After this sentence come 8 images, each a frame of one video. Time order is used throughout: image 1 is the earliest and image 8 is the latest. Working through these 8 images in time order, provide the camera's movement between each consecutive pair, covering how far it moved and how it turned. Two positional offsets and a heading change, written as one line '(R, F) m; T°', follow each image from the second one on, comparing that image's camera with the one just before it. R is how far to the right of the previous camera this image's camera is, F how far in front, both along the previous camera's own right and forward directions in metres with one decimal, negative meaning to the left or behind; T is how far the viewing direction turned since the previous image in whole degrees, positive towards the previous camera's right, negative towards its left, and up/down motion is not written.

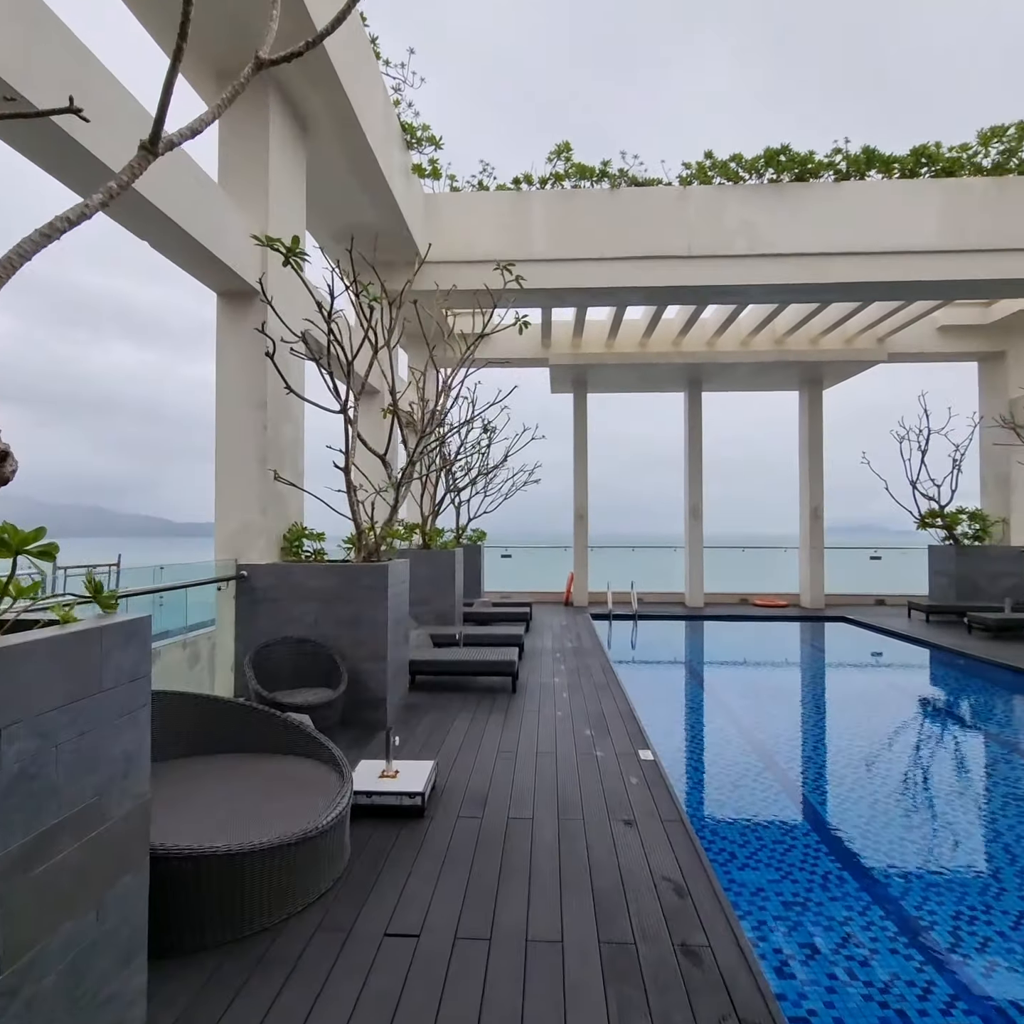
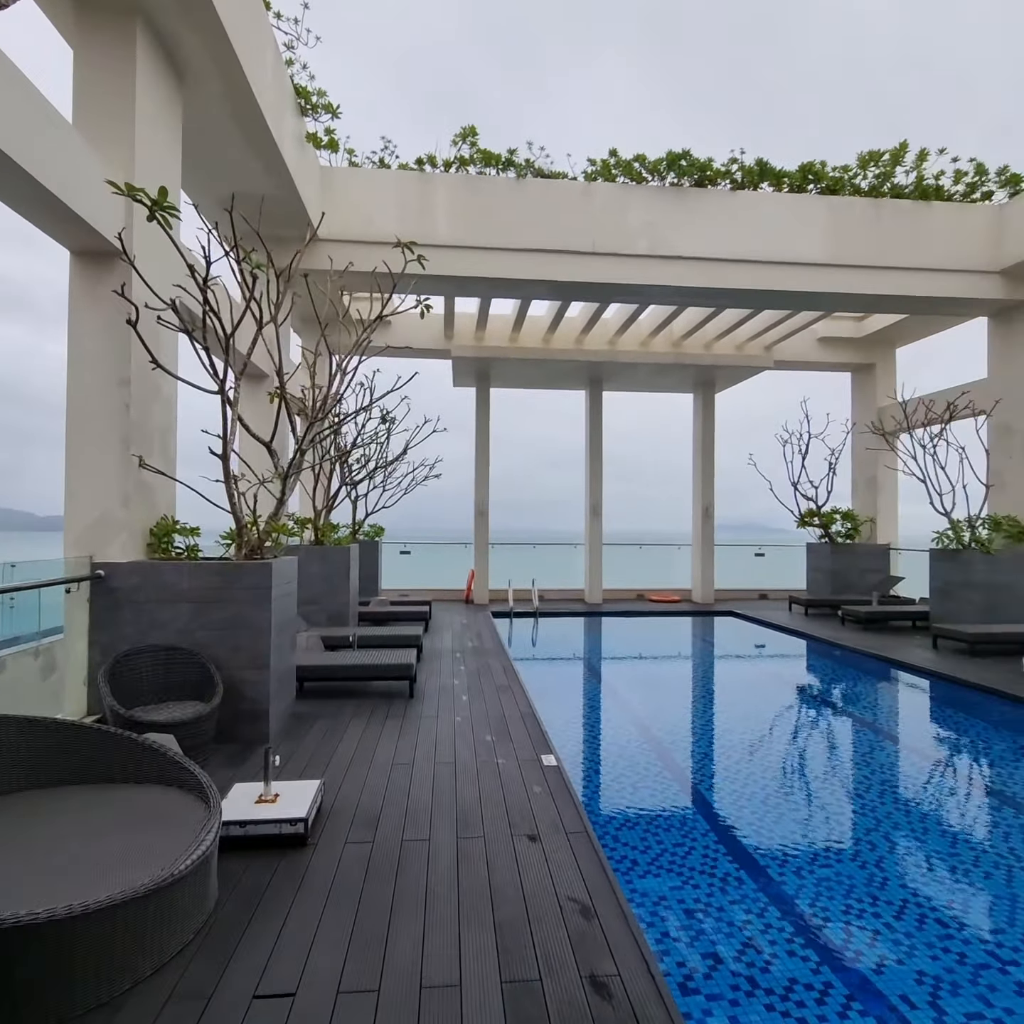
(0.0, +0.2) m; +9°
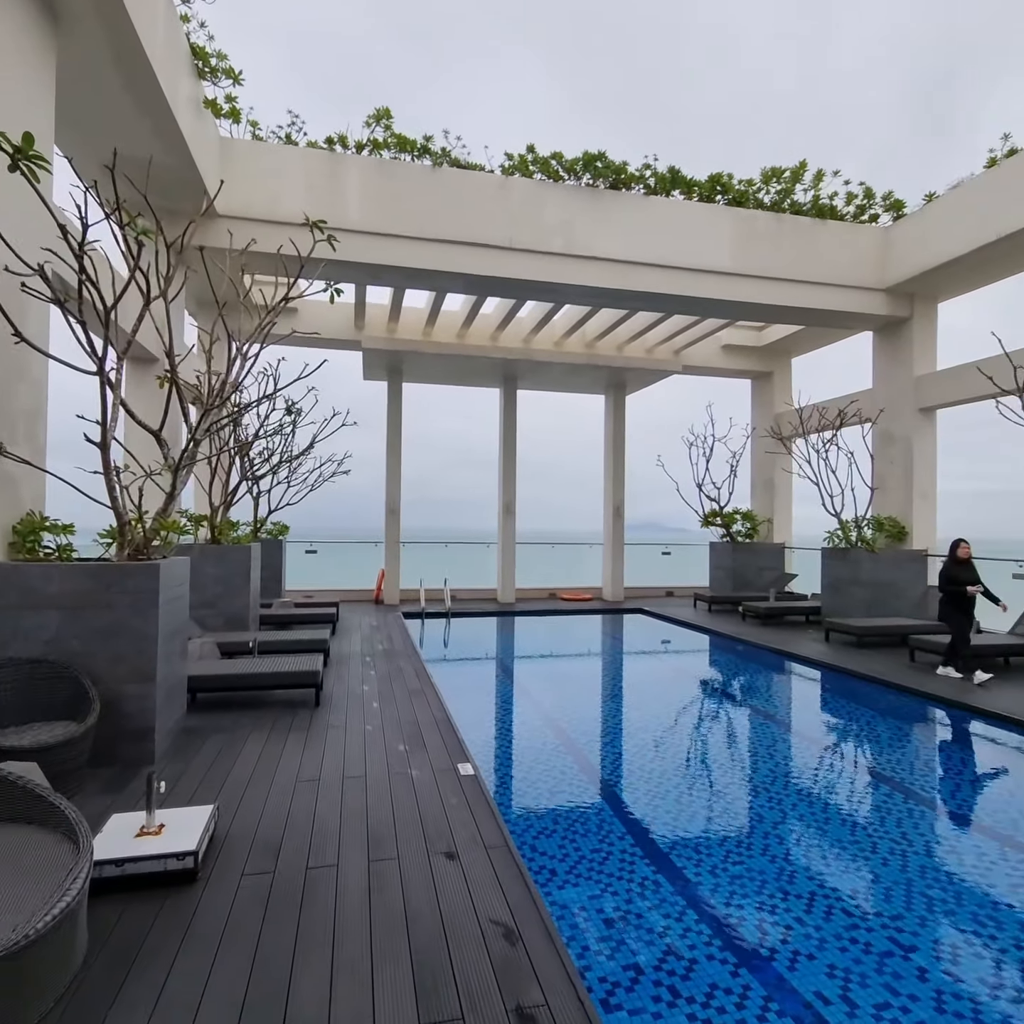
(0.0, +0.2) m; +8°
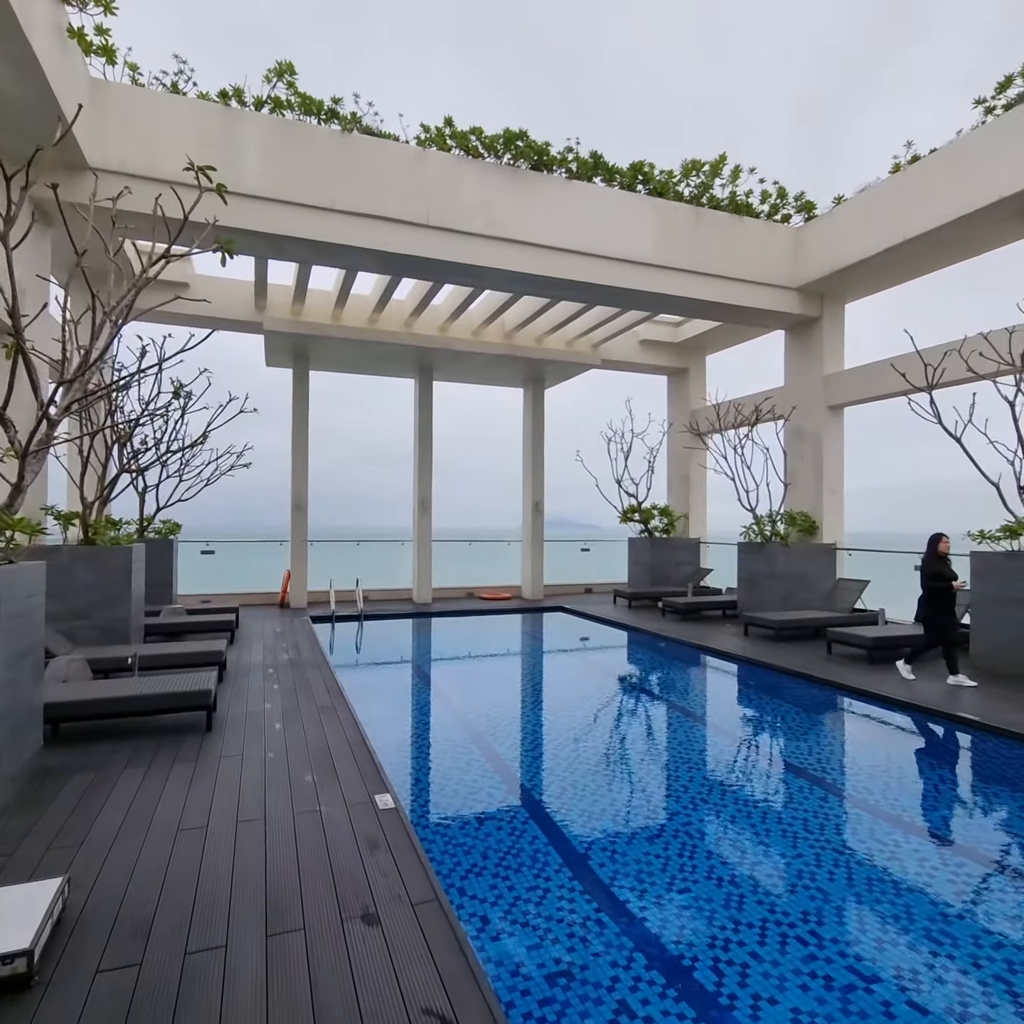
(-0.1, +0.4) m; +8°
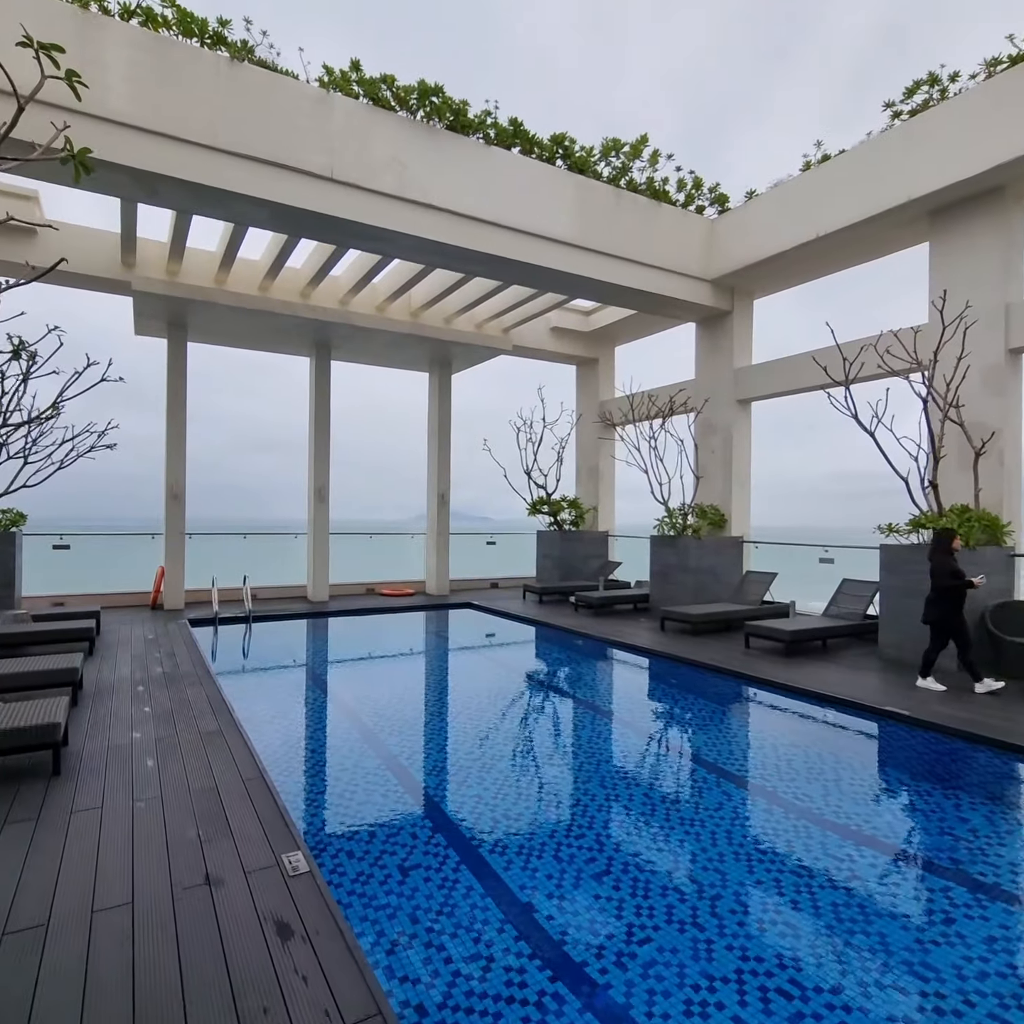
(-0.2, +0.6) m; +9°
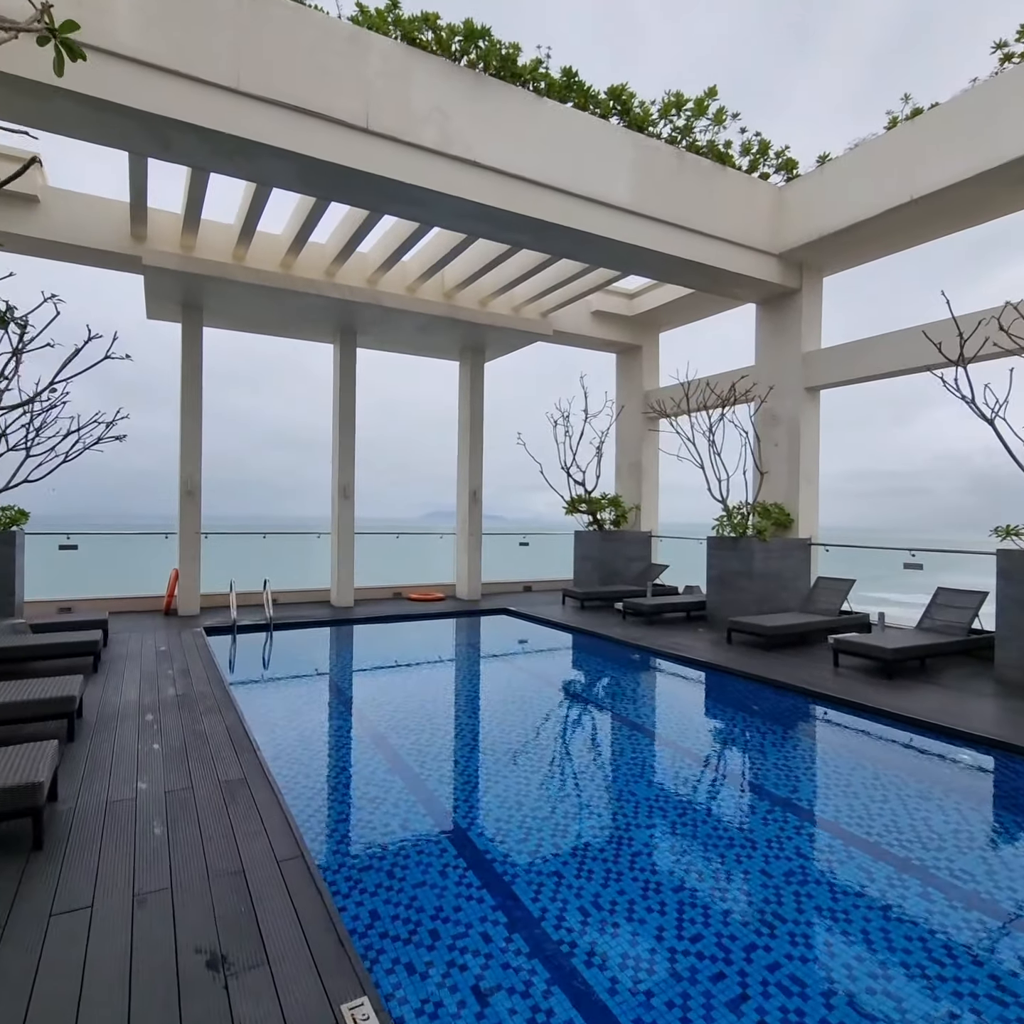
(-0.4, +0.8) m; -1°
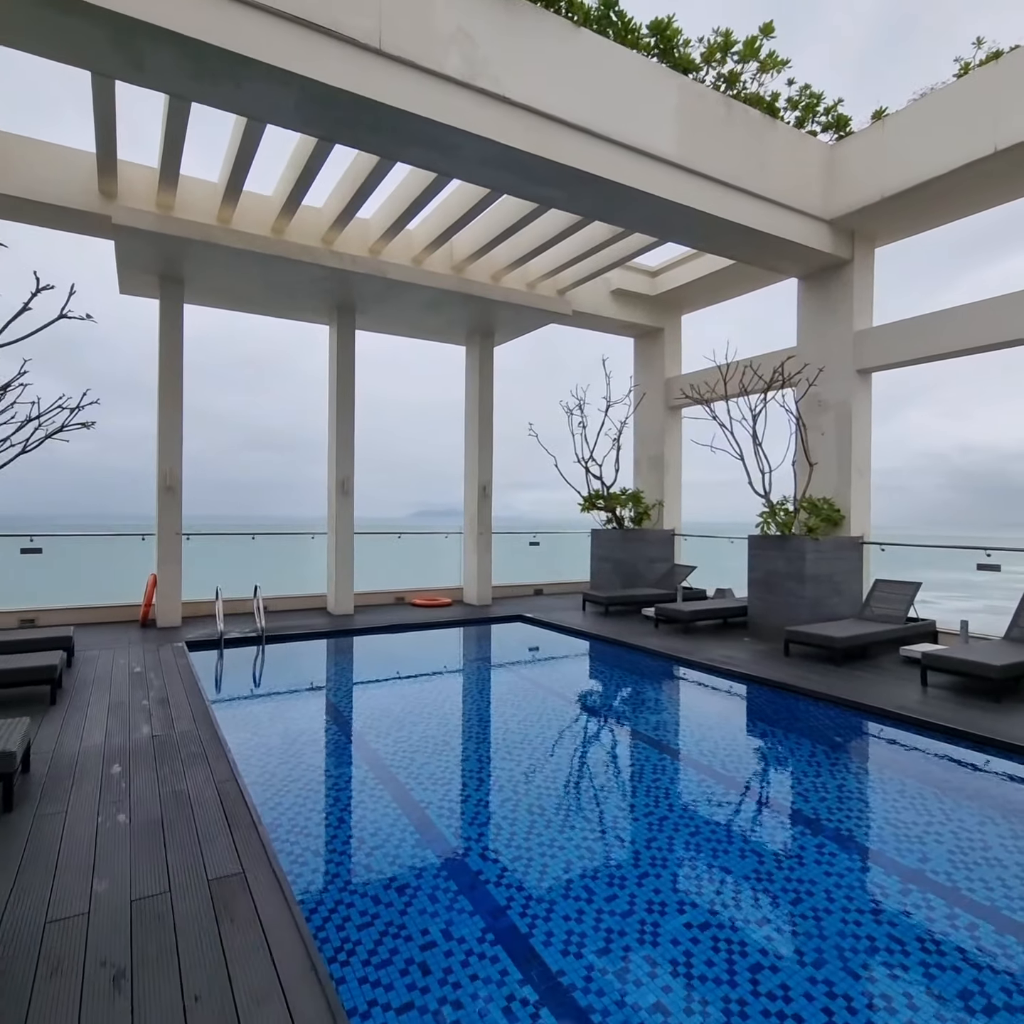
(-0.4, +0.9) m; +1°
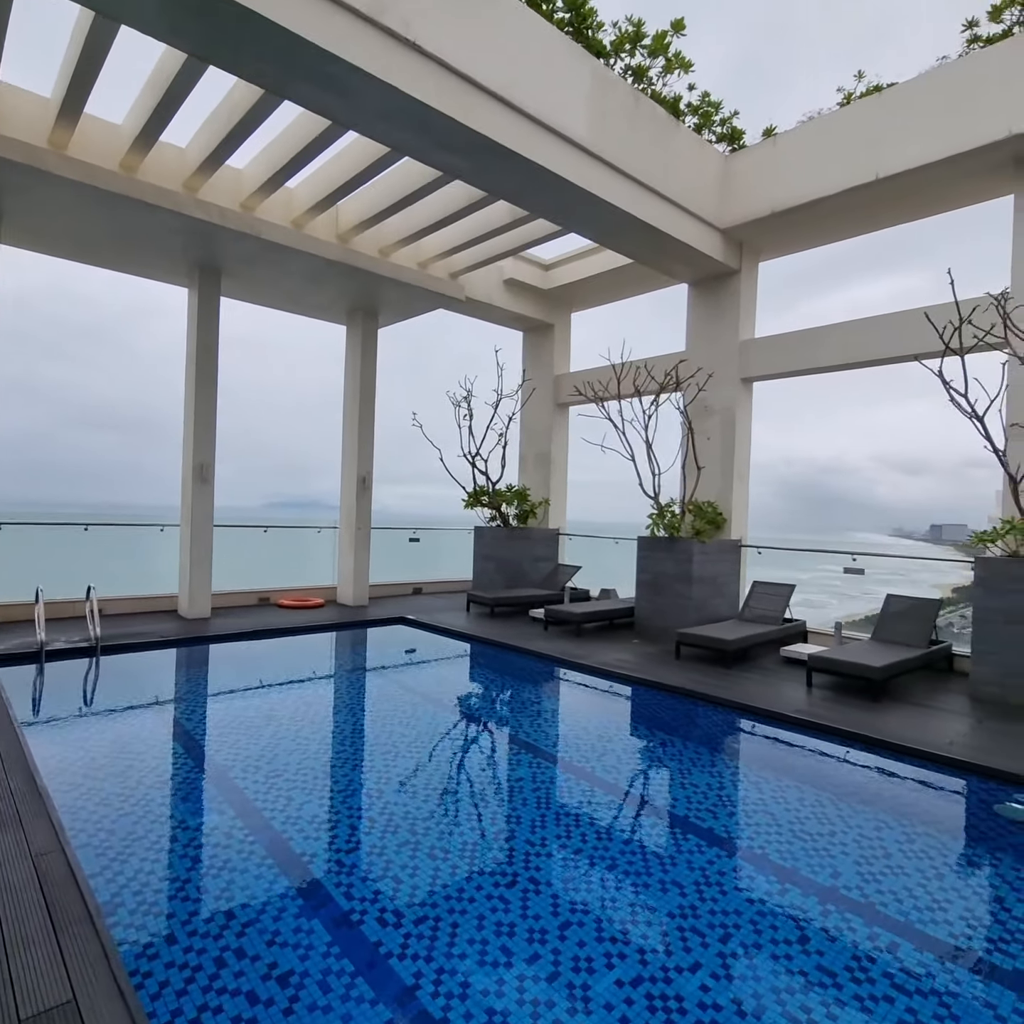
(-0.2, +0.5) m; +12°
